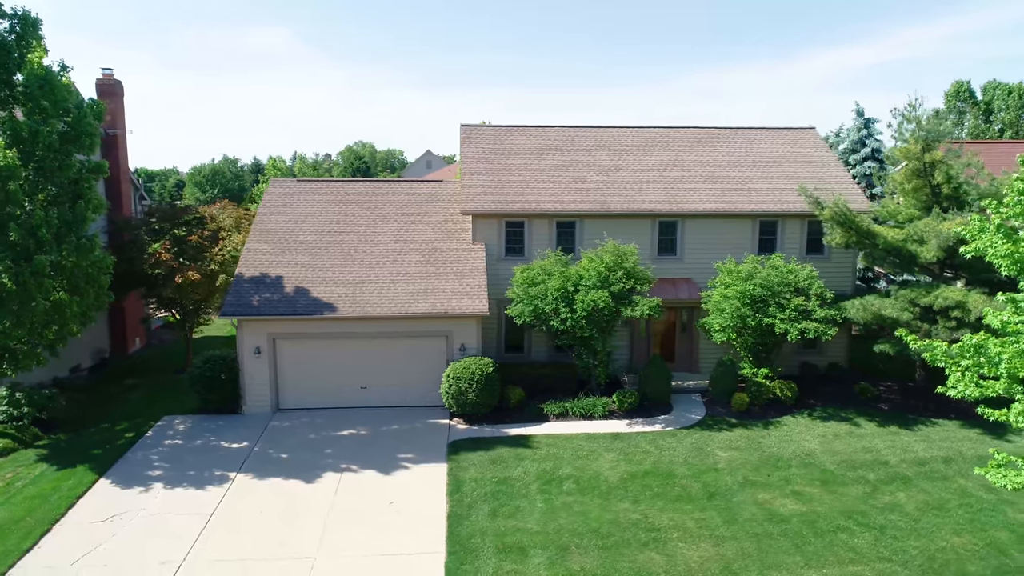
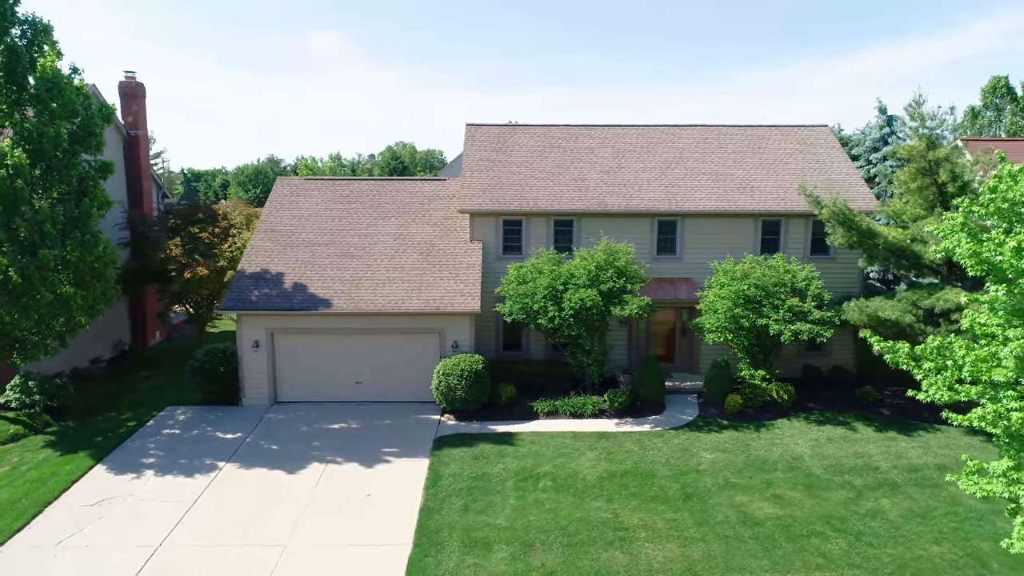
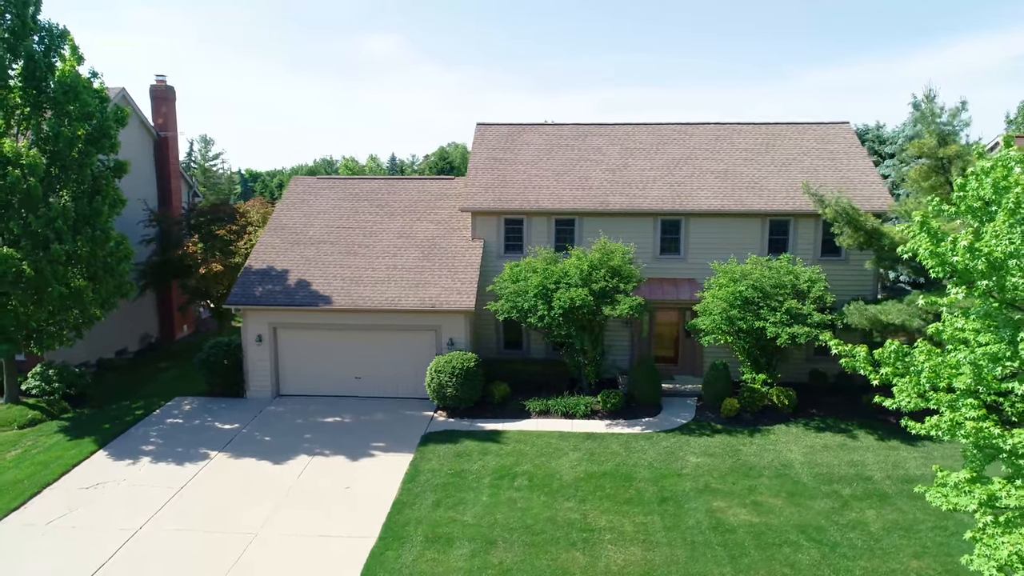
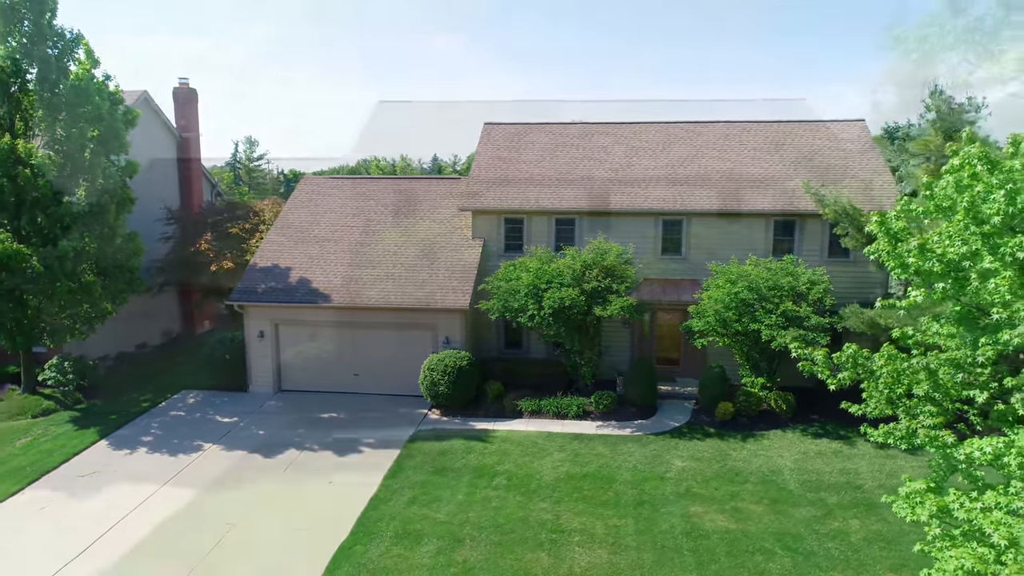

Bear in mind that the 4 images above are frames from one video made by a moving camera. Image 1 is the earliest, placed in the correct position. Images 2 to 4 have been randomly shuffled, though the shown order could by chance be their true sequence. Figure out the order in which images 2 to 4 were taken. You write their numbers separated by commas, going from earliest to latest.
2, 3, 4
